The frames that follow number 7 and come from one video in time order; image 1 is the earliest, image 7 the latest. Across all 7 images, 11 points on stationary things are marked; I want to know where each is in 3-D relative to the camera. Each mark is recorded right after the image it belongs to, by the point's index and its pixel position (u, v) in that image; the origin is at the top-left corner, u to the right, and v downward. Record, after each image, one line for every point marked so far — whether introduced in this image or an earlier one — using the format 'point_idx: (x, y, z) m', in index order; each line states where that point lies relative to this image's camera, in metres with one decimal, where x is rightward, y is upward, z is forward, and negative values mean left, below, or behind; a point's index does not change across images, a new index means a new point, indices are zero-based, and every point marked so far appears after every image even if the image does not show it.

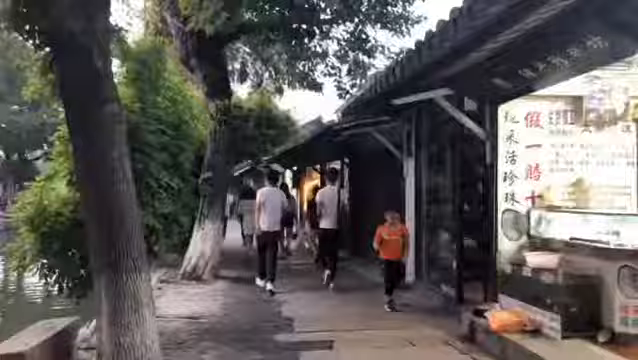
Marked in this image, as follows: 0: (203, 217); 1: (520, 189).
0: (-3.4, -1.1, +14.4) m
1: (+3.6, -0.2, +8.9) m
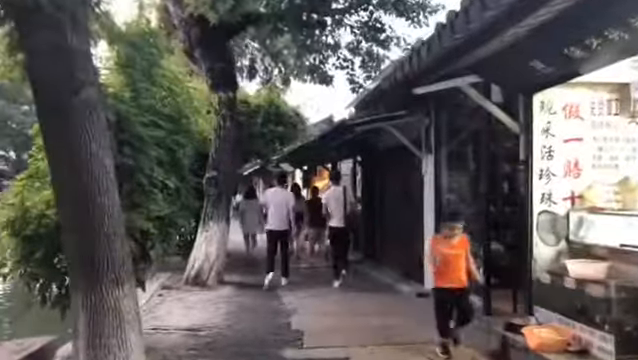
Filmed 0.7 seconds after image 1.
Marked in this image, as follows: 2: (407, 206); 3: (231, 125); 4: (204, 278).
0: (-3.0, -1.1, +13.6) m
1: (+3.8, -0.1, +7.9) m
2: (+2.5, -0.8, +14.3) m
3: (-2.4, +1.5, +13.6) m
4: (-3.1, -2.6, +13.3) m
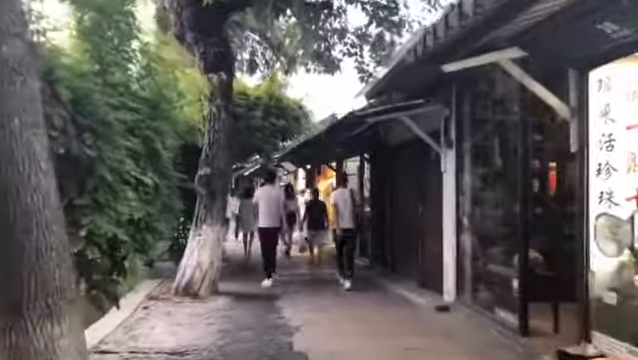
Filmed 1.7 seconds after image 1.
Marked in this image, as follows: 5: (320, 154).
0: (-2.9, -1.0, +12.2) m
1: (+3.9, -0.1, +6.4) m
2: (+2.7, -0.7, +12.9) m
3: (-2.2, +1.6, +12.2) m
4: (-2.9, -2.6, +11.9) m
5: (0.0, +1.1, +17.2) m
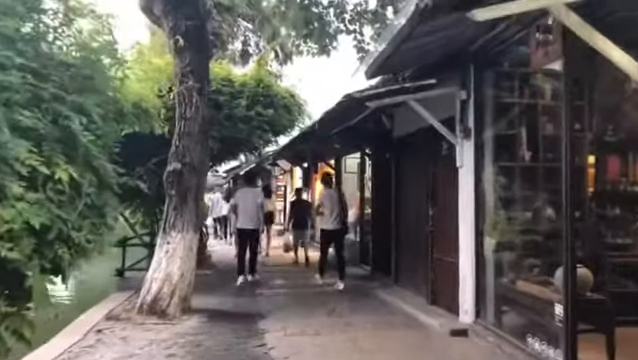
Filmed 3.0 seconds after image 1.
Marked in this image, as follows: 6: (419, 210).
0: (-3.1, -1.0, +10.3) m
1: (+3.7, 0.0, +4.5) m
2: (+2.5, -0.7, +11.0) m
3: (-2.4, +1.6, +10.3) m
4: (-3.1, -2.5, +10.0) m
5: (-0.2, +1.1, +15.3) m
6: (+2.3, -0.7, +11.8) m
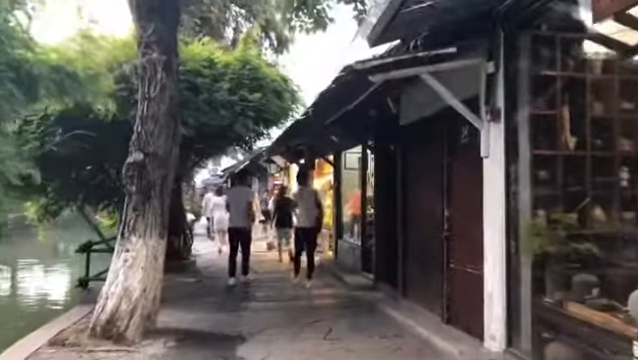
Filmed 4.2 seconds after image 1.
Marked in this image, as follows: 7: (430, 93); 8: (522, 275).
0: (-3.2, -0.9, +8.4) m
1: (+3.5, +0.1, +2.6) m
2: (+2.4, -0.5, +9.1) m
3: (-2.5, +1.7, +8.5) m
4: (-3.2, -2.4, +8.2) m
5: (-0.3, +1.2, +13.5) m
6: (+2.2, -0.6, +9.9) m
7: (+2.1, +1.6, +9.4) m
8: (+2.9, -1.4, +7.1) m
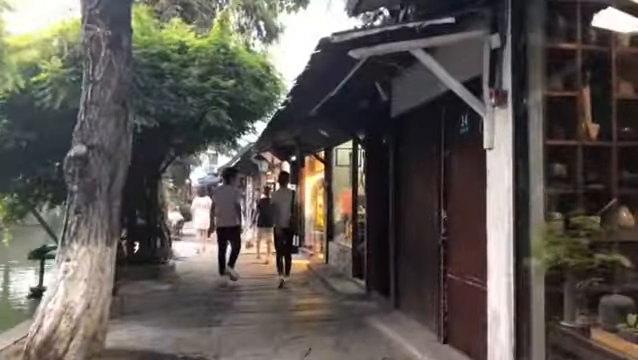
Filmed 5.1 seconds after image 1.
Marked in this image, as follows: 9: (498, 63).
0: (-3.6, -0.8, +7.2) m
1: (+3.2, +0.1, +1.4) m
2: (+2.0, -0.5, +7.9) m
3: (-2.9, +1.8, +7.2) m
4: (-3.6, -2.4, +6.9) m
5: (-0.6, +1.3, +12.2) m
6: (+1.8, -0.5, +8.7) m
7: (+1.8, +1.7, +8.1) m
8: (+2.5, -1.3, +5.9) m
9: (+2.3, +1.5, +6.4) m
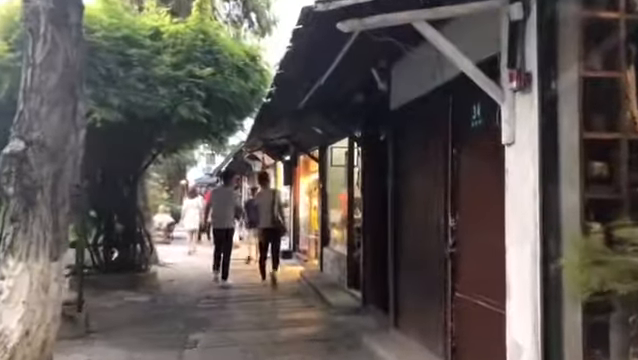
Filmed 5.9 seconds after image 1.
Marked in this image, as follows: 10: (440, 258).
0: (-3.8, -0.8, +6.0) m
1: (+3.0, +0.1, +0.2) m
2: (+1.8, -0.5, +6.7) m
3: (-3.1, +1.8, +6.1) m
4: (-3.8, -2.4, +5.8) m
5: (-0.8, +1.2, +11.1) m
6: (+1.7, -0.6, +7.5) m
7: (+1.6, +1.6, +7.0) m
8: (+2.3, -1.3, +4.7) m
9: (+2.1, +1.4, +5.2) m
10: (+1.7, -1.1, +7.1) m
